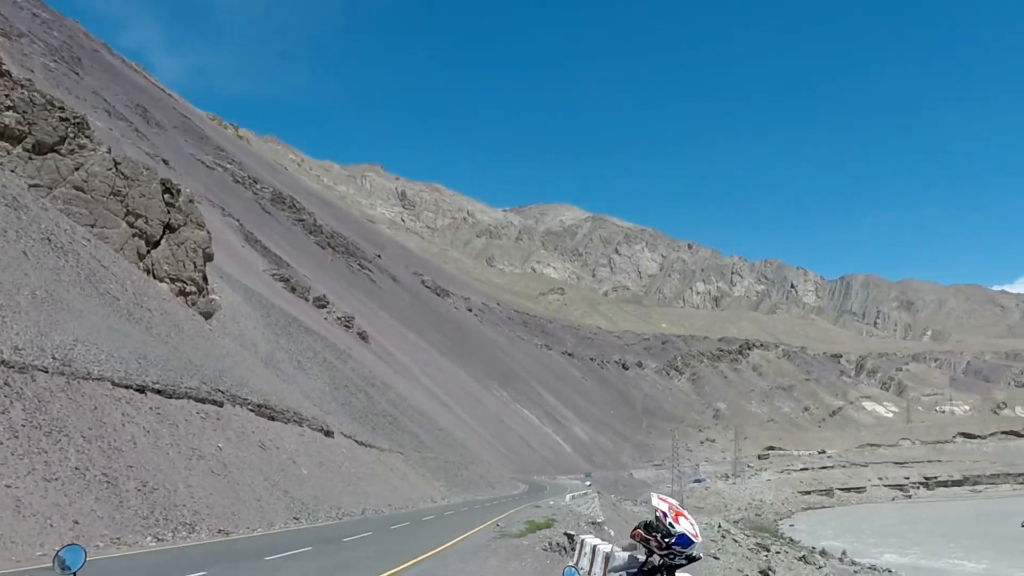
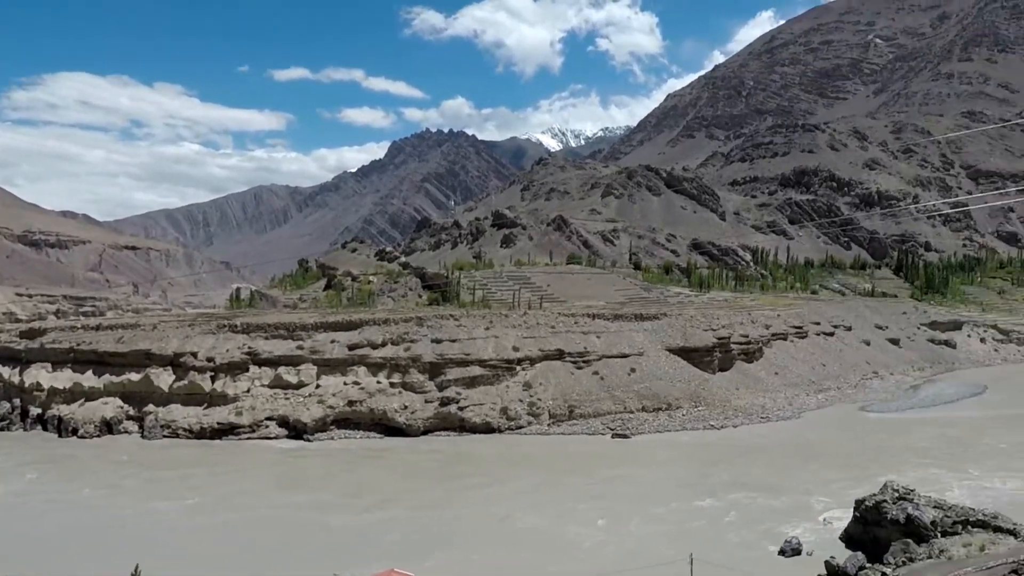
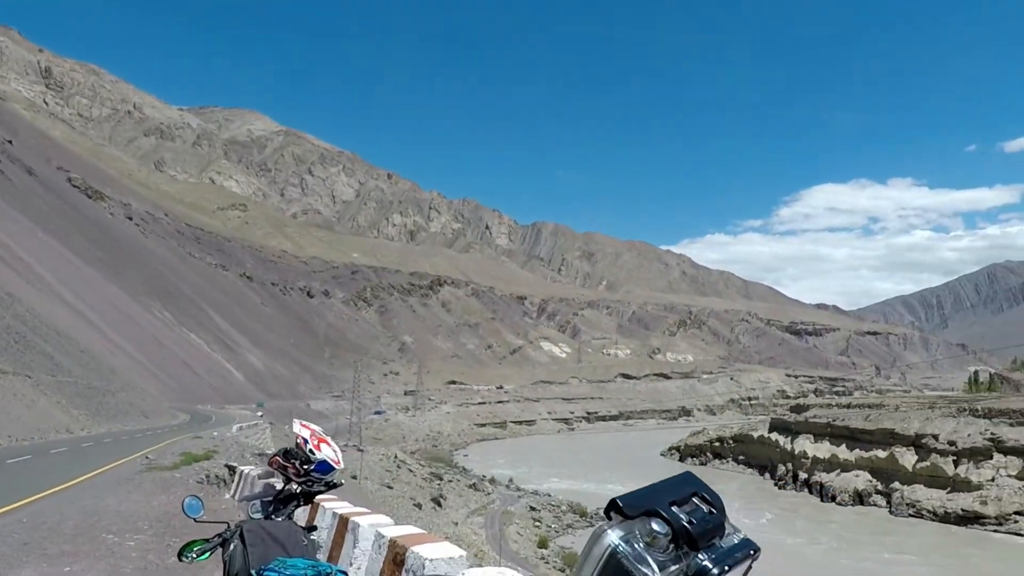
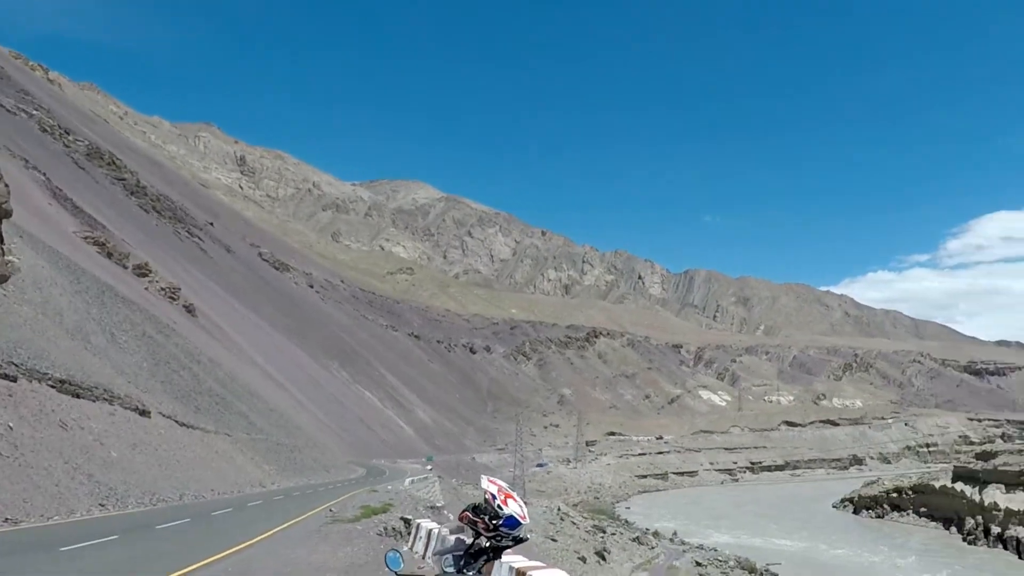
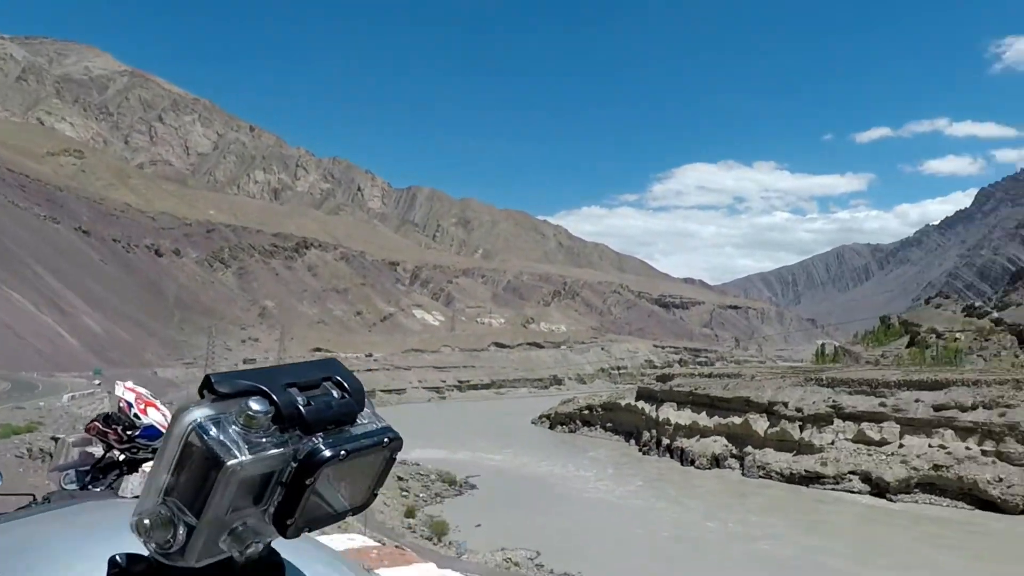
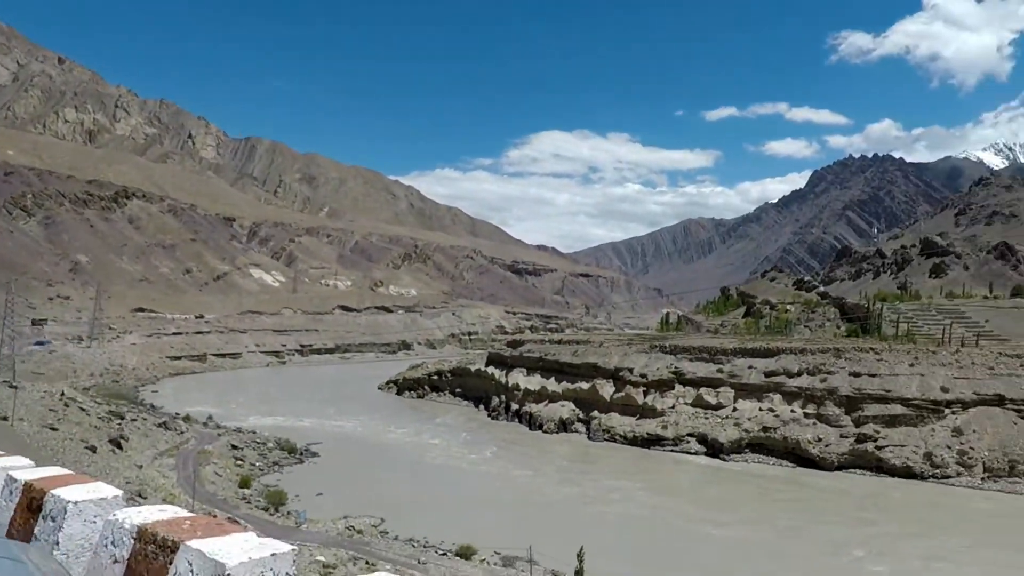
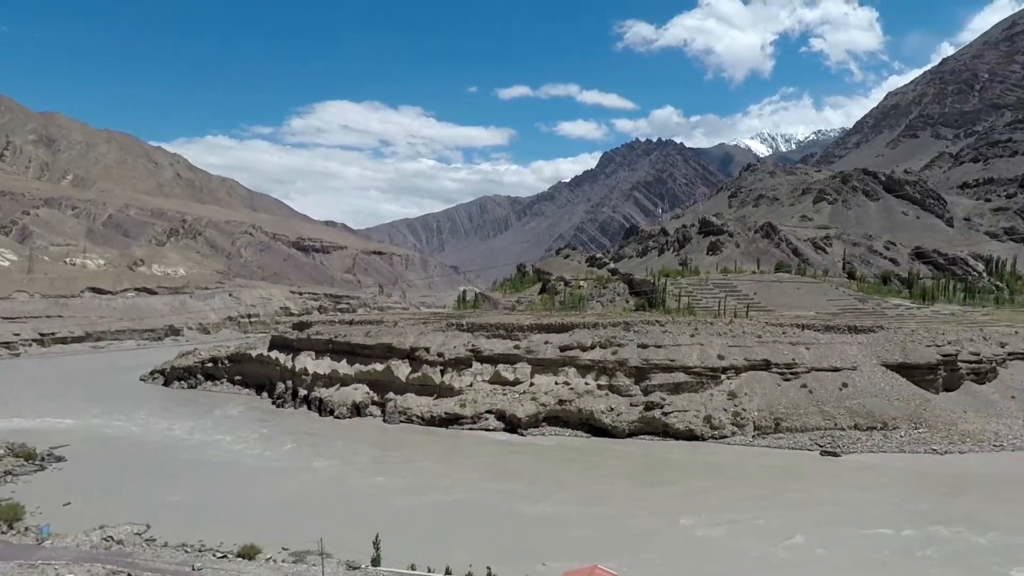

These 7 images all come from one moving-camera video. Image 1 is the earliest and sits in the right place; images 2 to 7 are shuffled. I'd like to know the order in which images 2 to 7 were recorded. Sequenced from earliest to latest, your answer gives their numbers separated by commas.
4, 3, 5, 6, 7, 2
